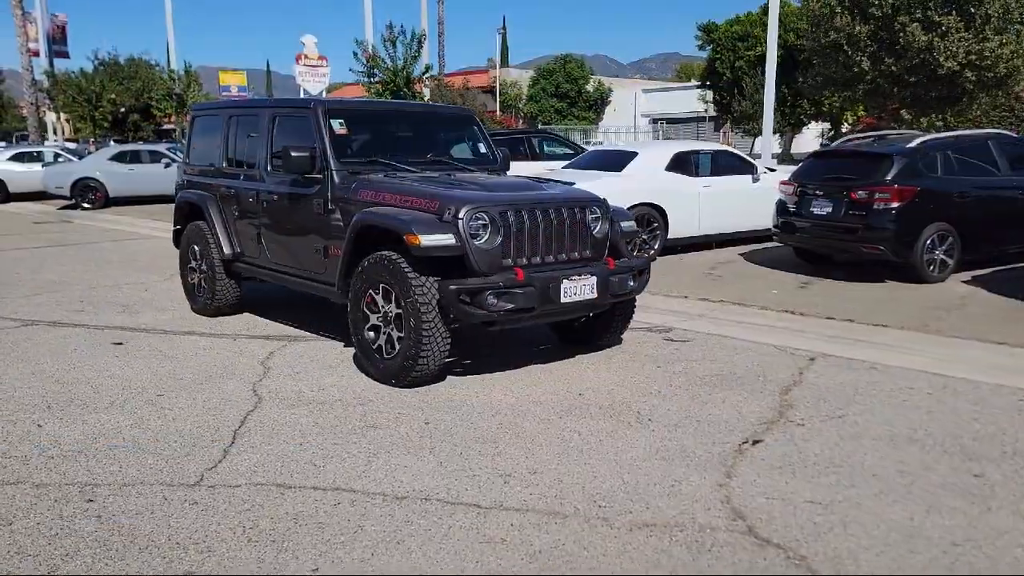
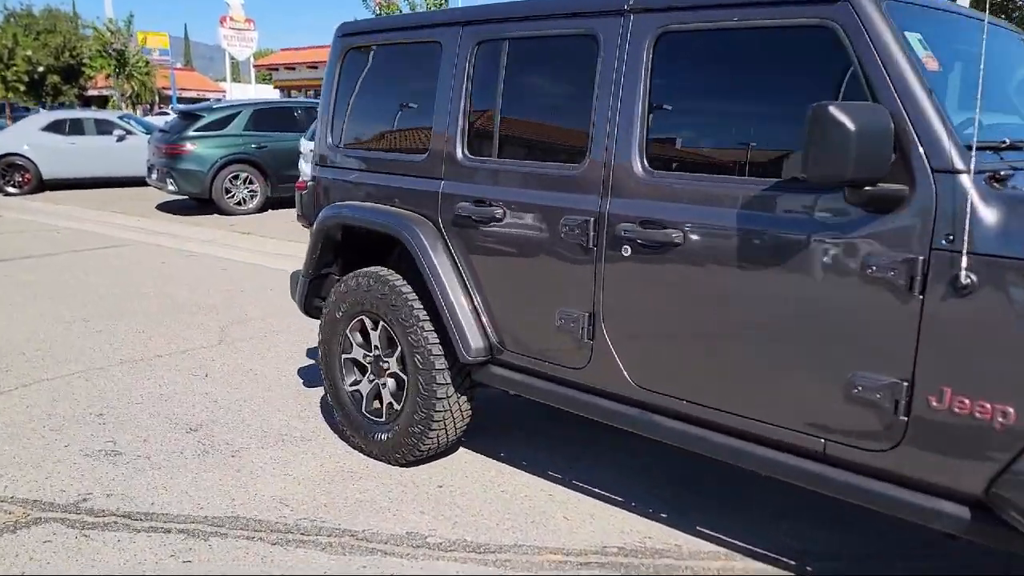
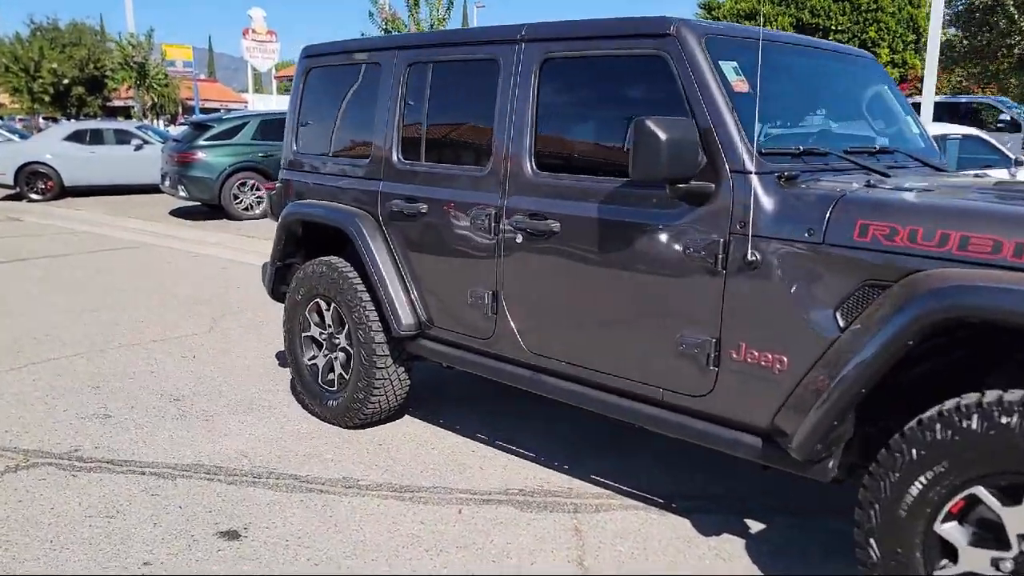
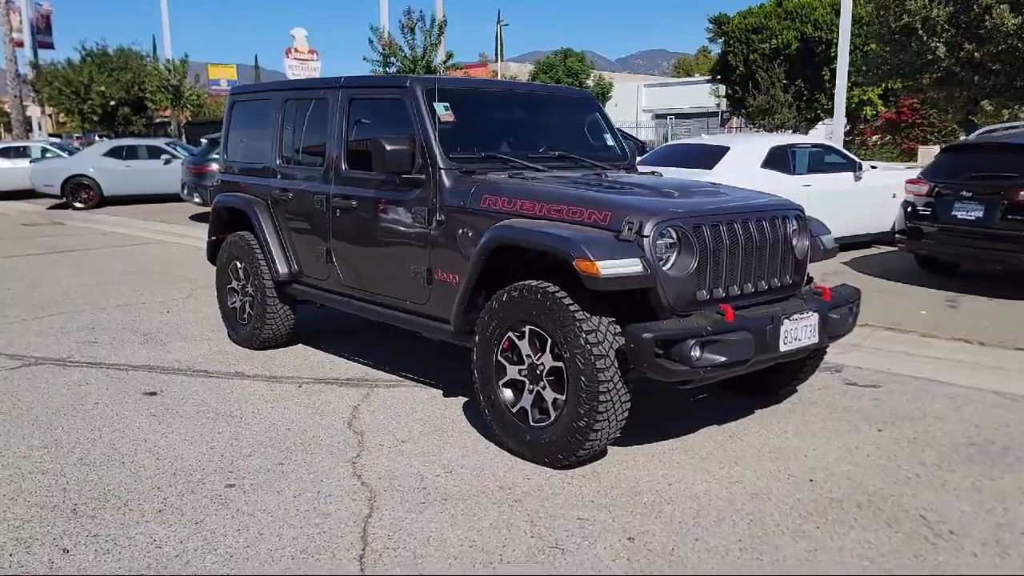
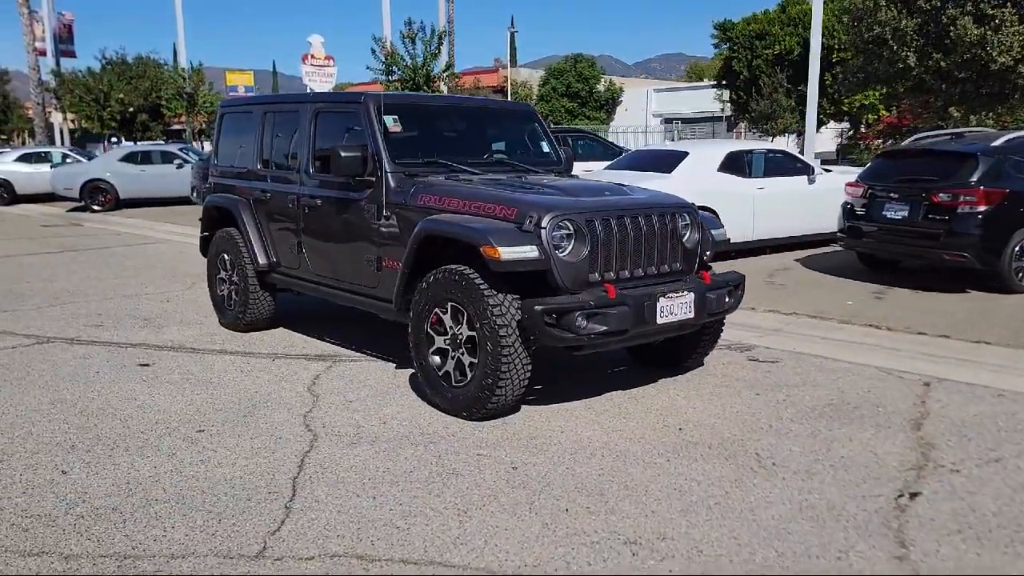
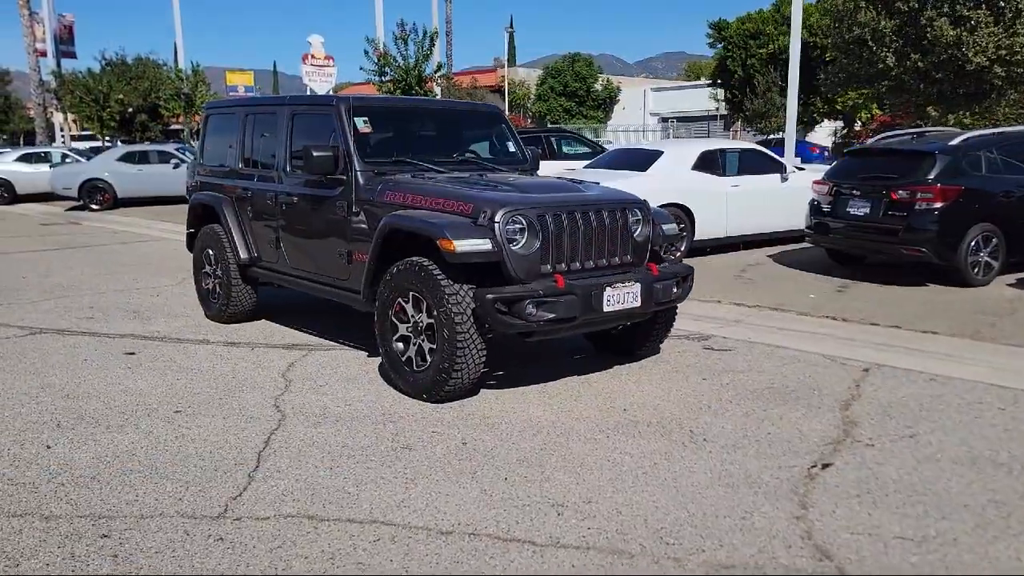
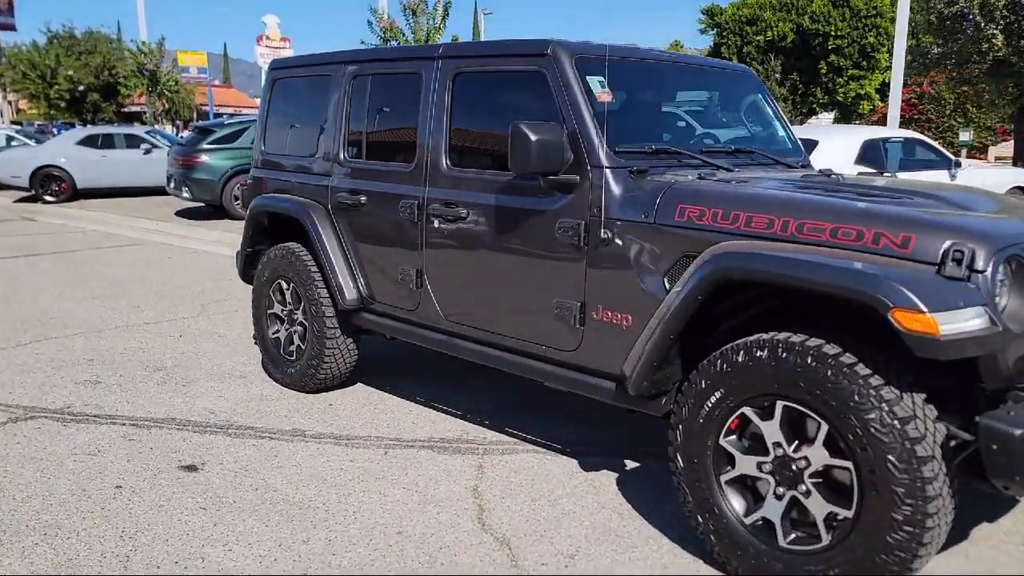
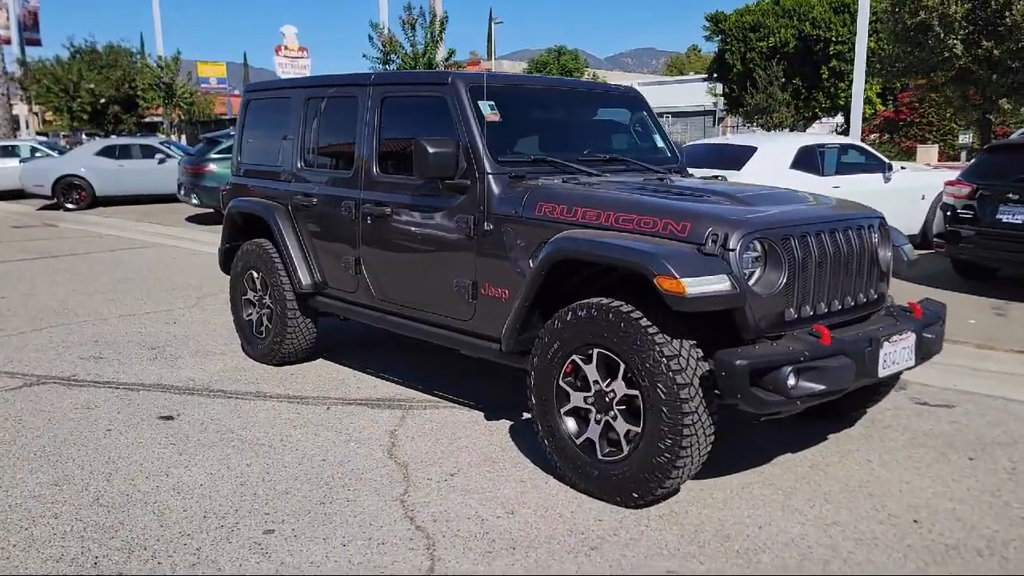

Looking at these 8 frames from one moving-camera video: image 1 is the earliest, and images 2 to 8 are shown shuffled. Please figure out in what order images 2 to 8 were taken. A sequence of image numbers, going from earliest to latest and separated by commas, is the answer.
6, 5, 4, 8, 7, 3, 2
